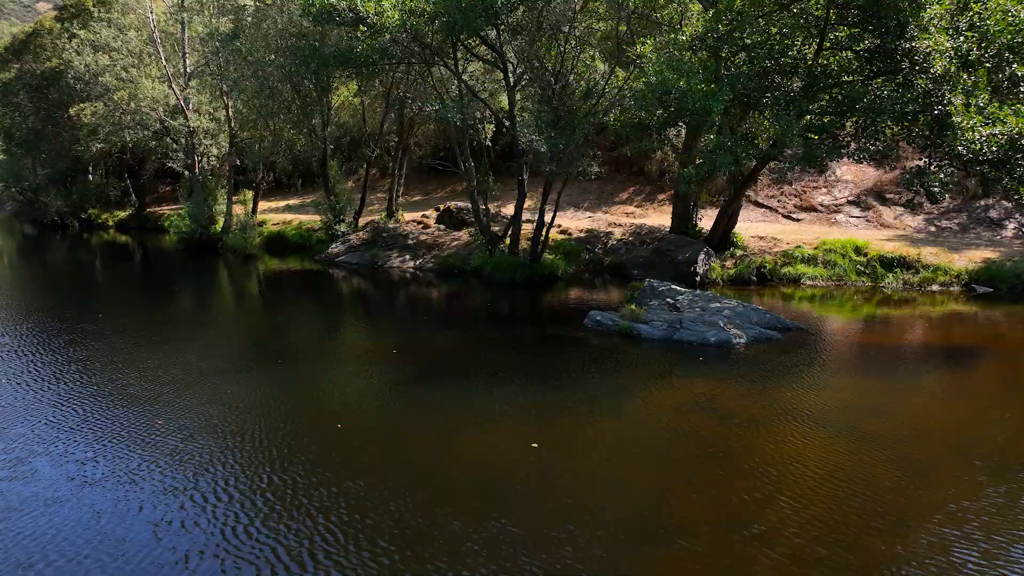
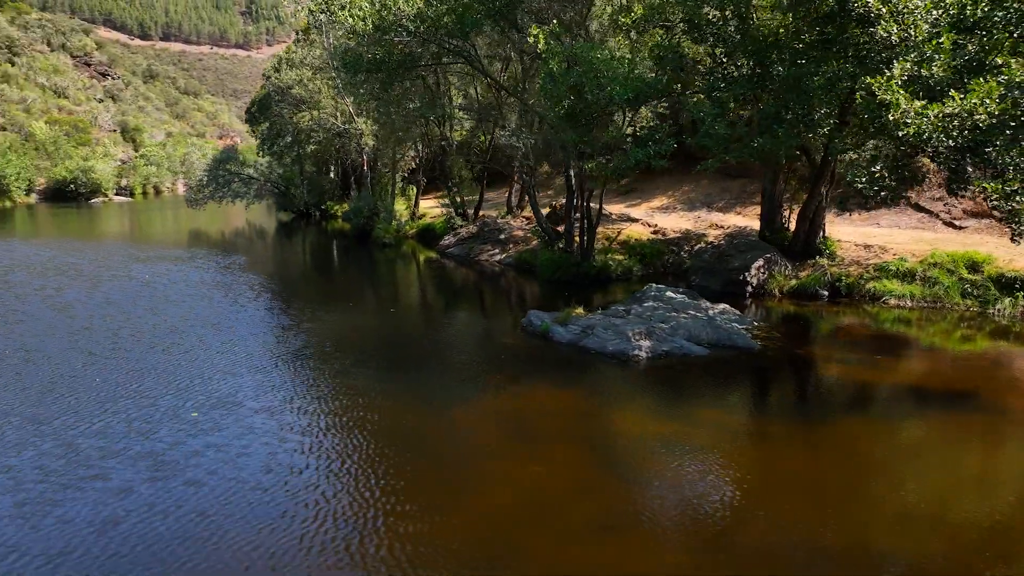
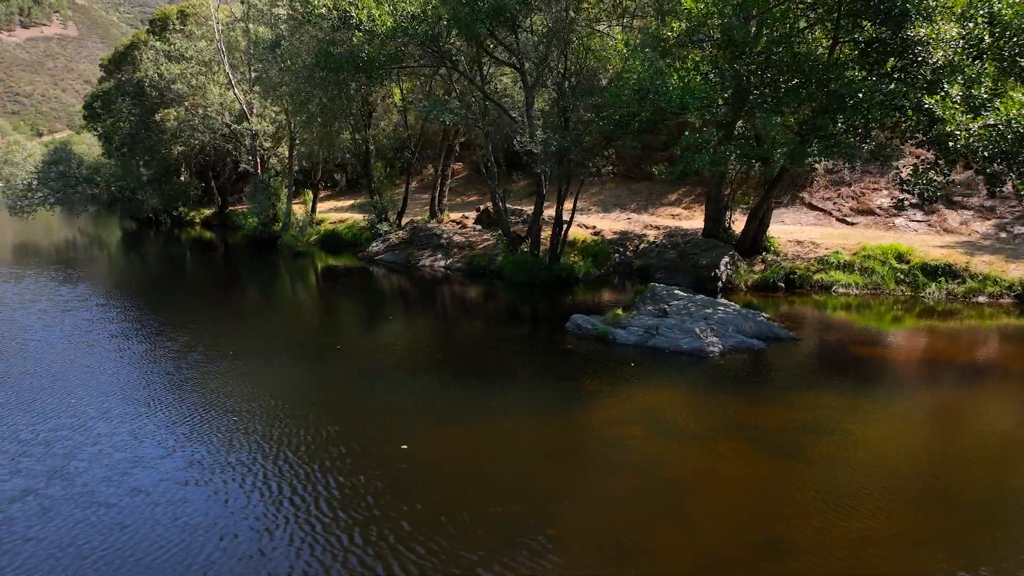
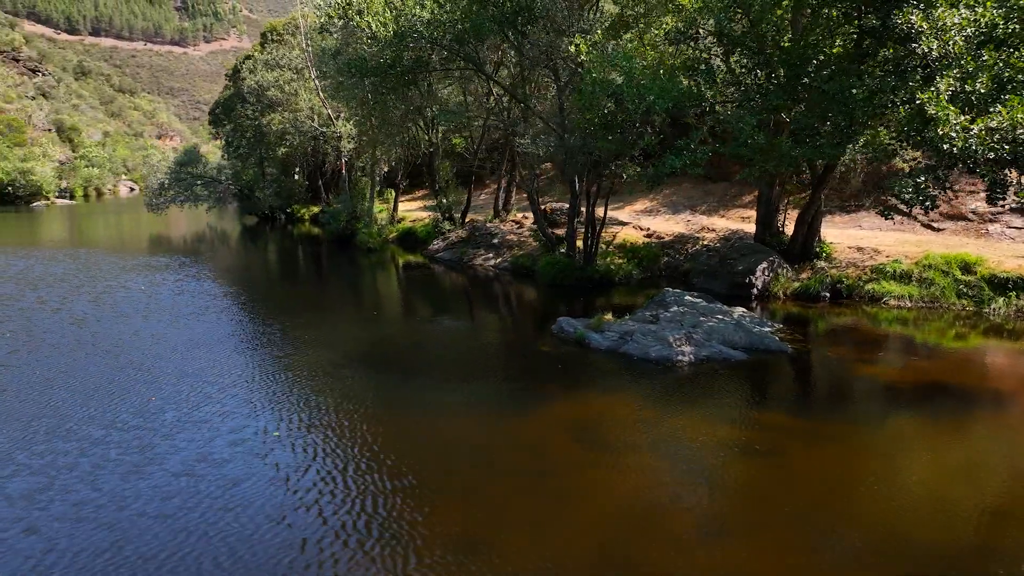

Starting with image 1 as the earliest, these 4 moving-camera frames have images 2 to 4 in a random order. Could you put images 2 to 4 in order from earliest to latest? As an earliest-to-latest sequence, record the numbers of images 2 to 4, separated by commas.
3, 4, 2
